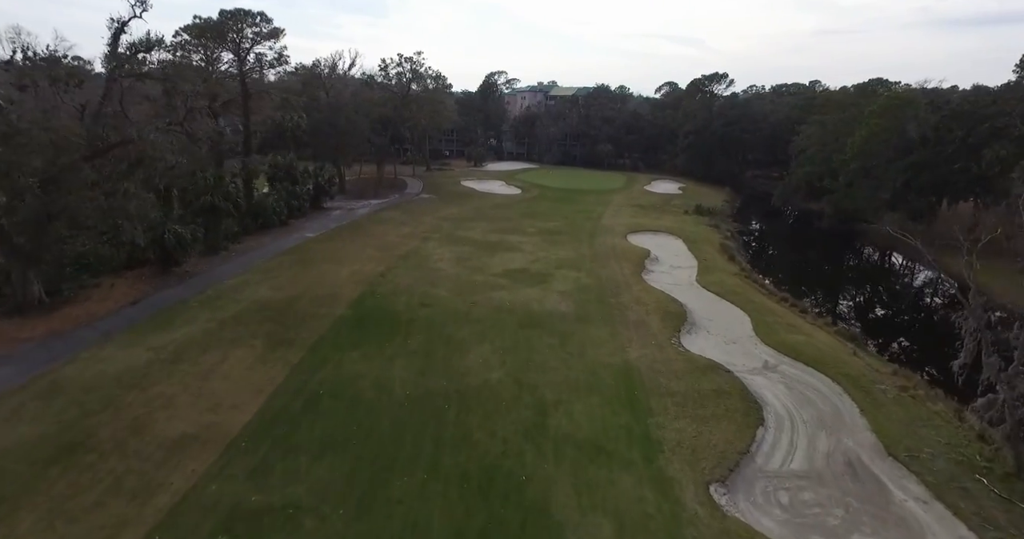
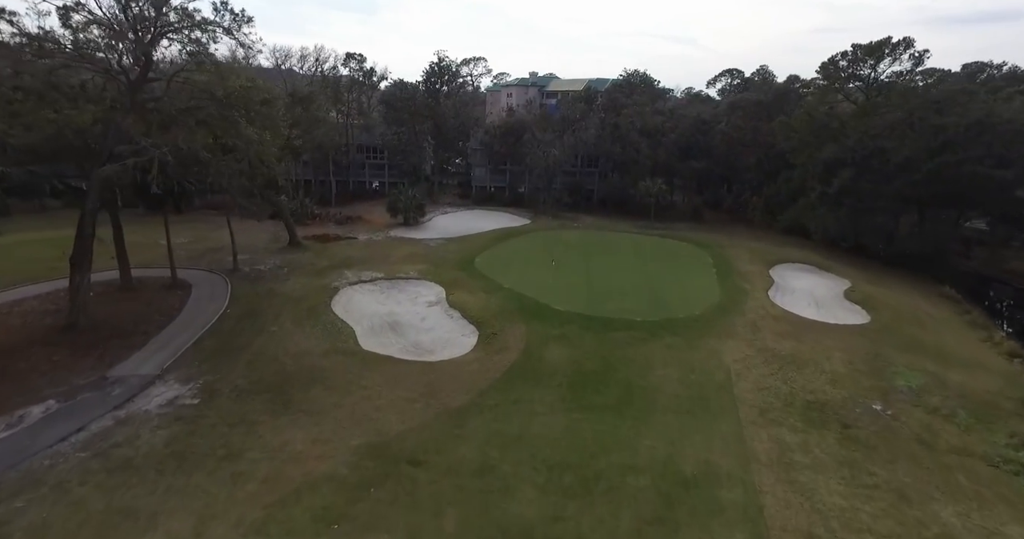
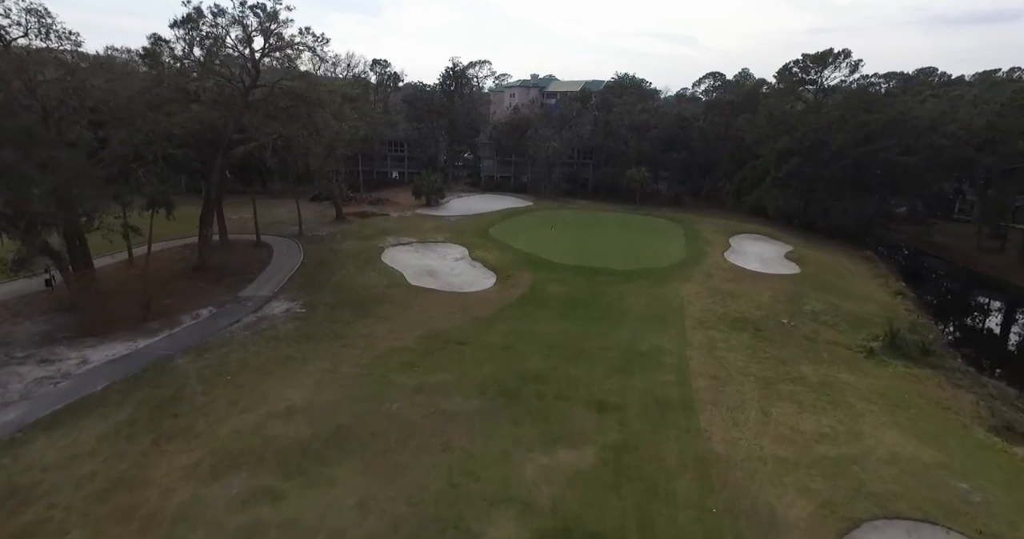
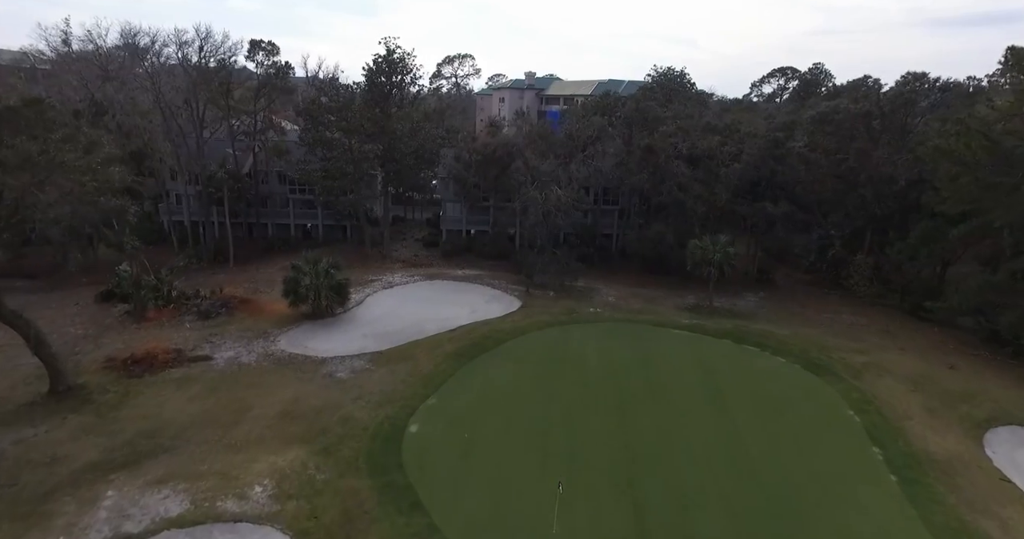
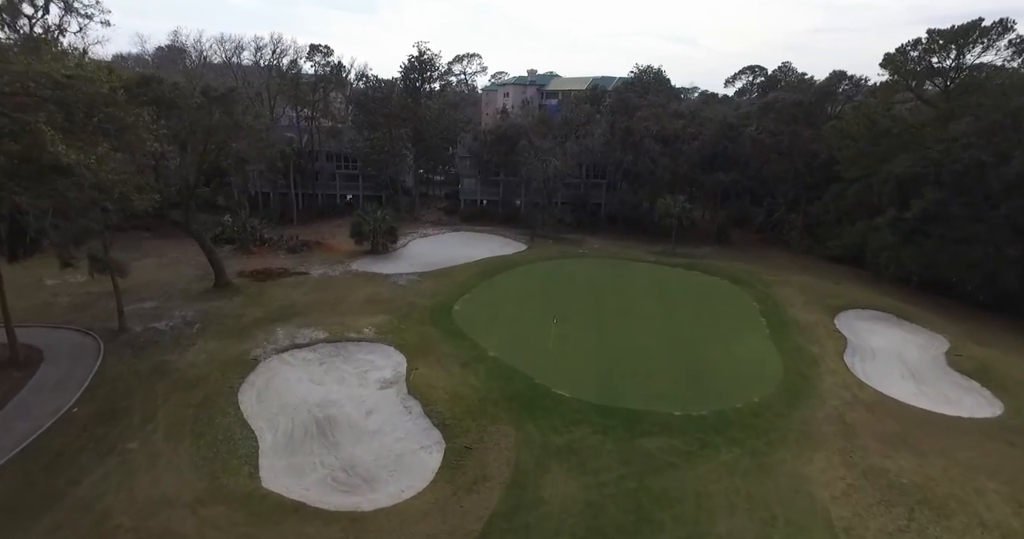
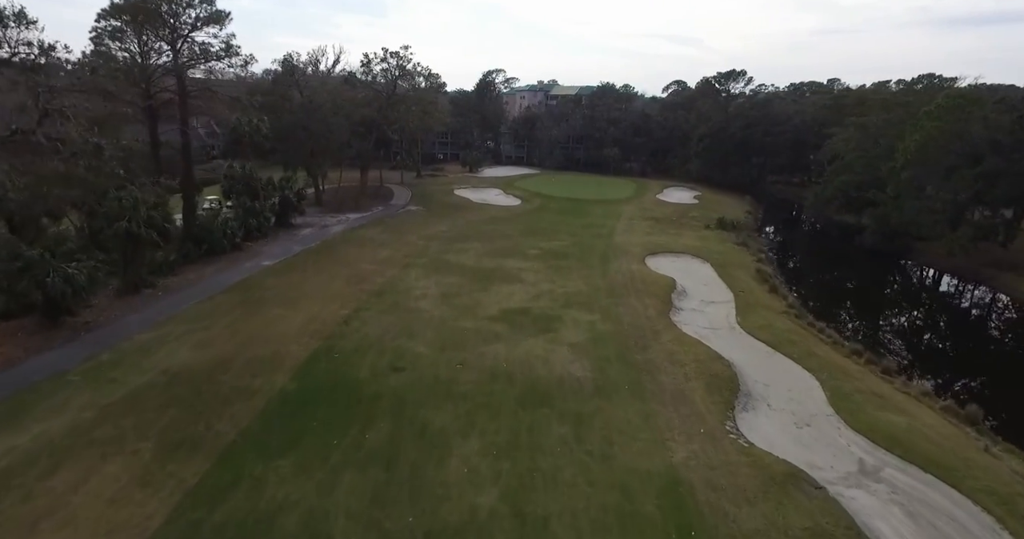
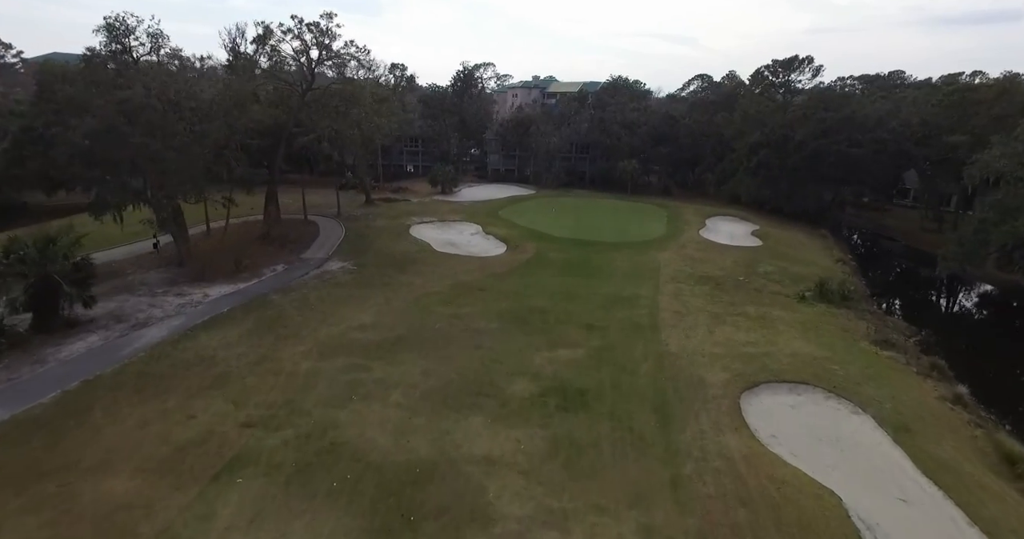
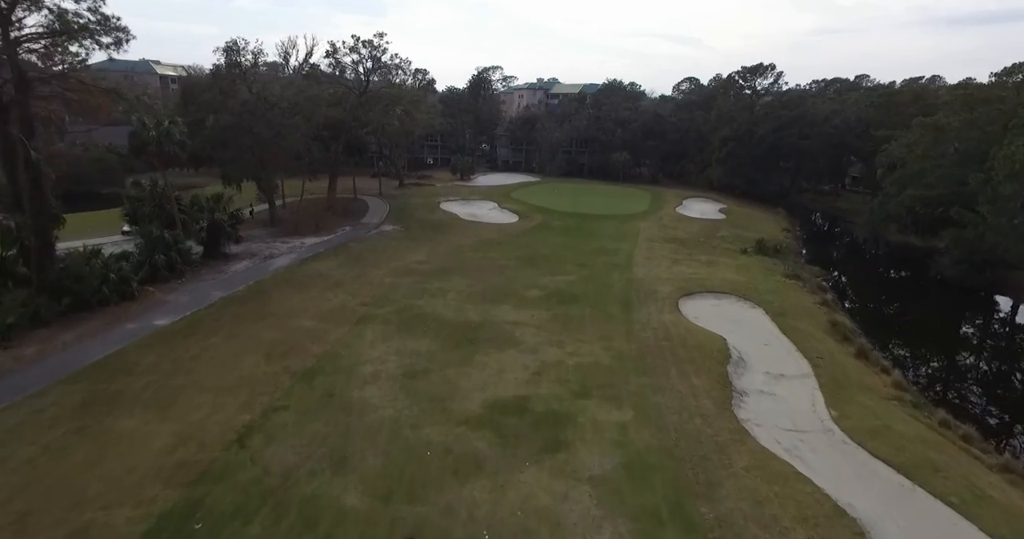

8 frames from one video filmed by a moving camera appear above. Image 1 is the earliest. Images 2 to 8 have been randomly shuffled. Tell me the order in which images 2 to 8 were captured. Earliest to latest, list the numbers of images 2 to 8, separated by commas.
6, 8, 7, 3, 2, 5, 4
